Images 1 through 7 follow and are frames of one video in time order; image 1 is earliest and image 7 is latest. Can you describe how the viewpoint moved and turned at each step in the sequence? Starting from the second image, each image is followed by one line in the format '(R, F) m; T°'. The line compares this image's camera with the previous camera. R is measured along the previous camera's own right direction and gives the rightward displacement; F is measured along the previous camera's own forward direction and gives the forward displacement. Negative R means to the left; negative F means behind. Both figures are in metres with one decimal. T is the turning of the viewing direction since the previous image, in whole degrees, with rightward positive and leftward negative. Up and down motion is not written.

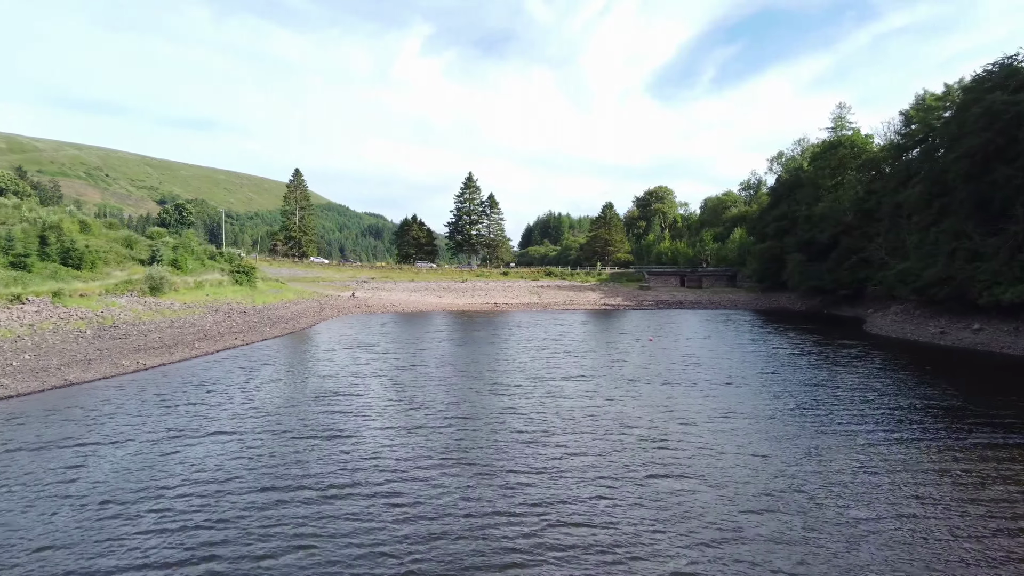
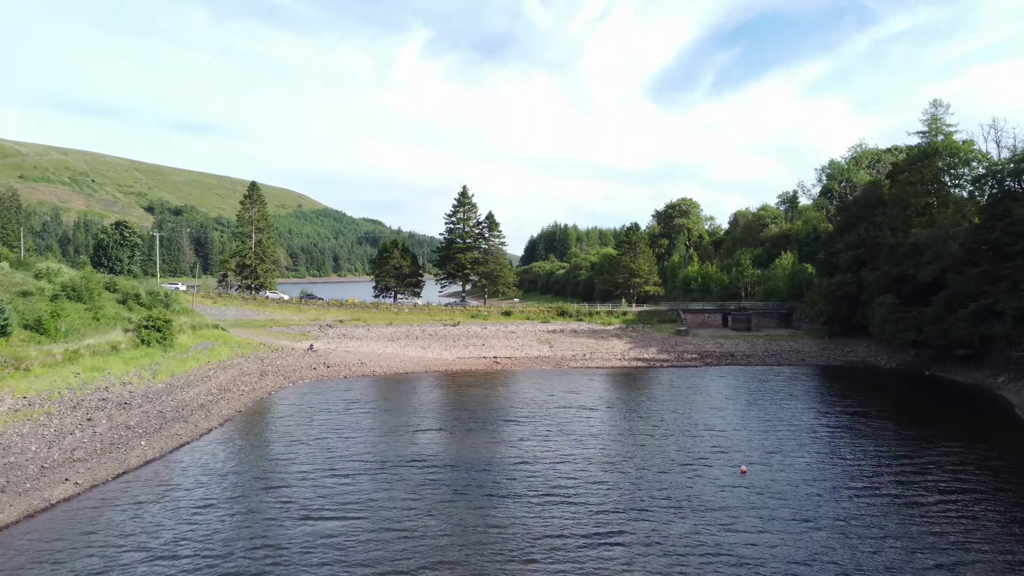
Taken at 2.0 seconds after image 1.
(-0.2, +12.5) m; 0°
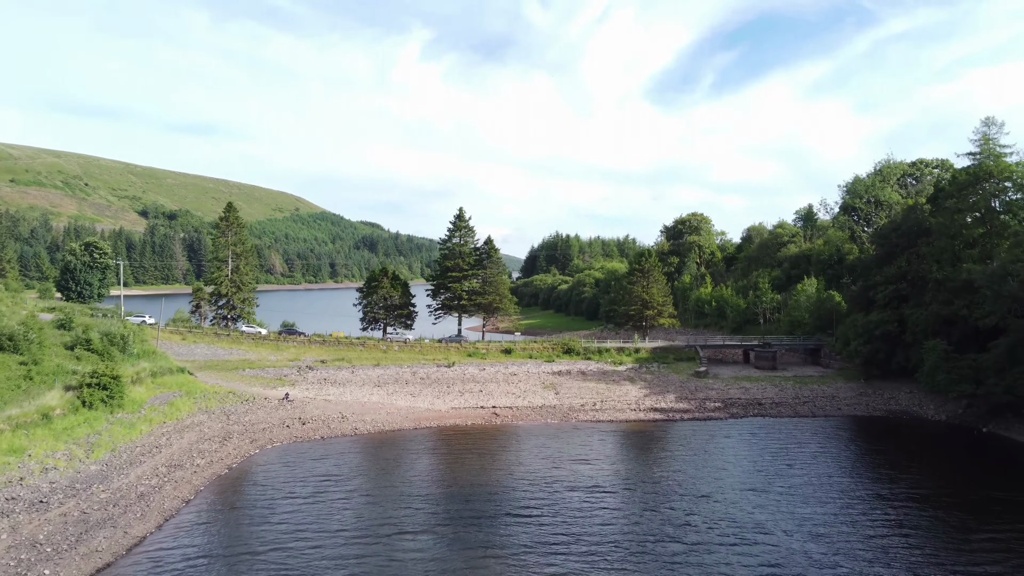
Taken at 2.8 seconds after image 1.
(-0.1, +4.9) m; 0°
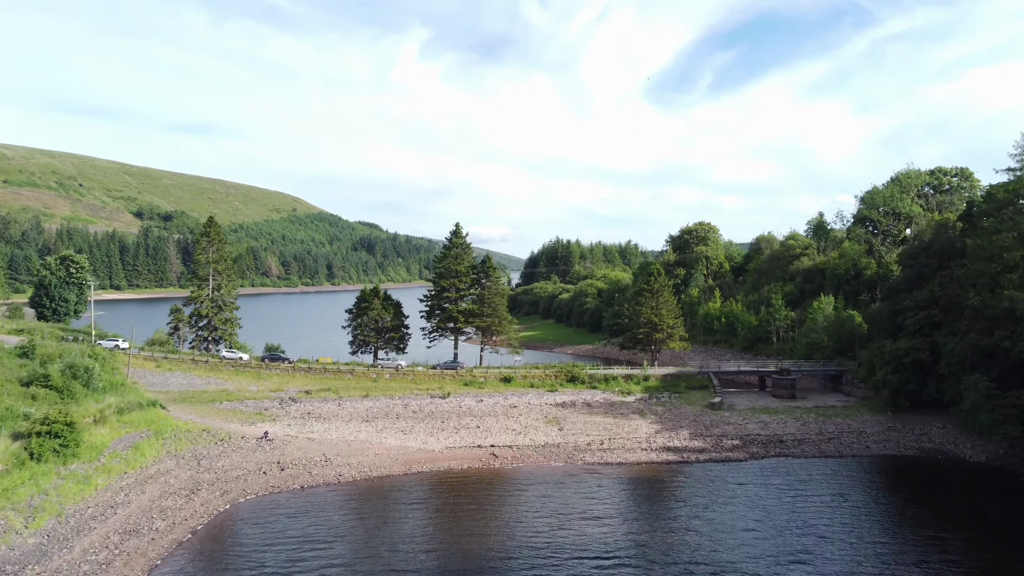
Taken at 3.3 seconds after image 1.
(-0.1, +3.2) m; 0°
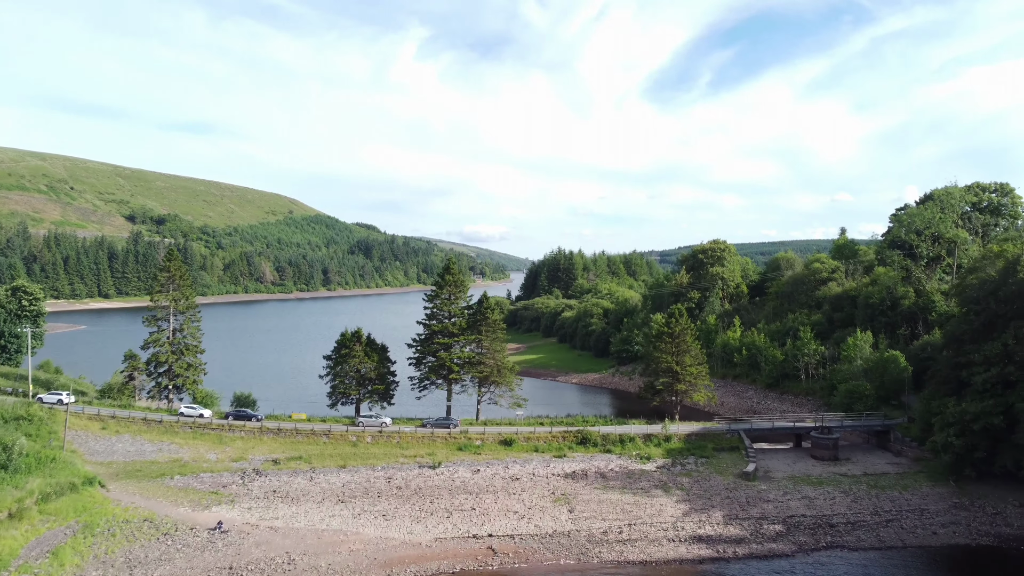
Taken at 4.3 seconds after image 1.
(-0.1, +5.7) m; 0°
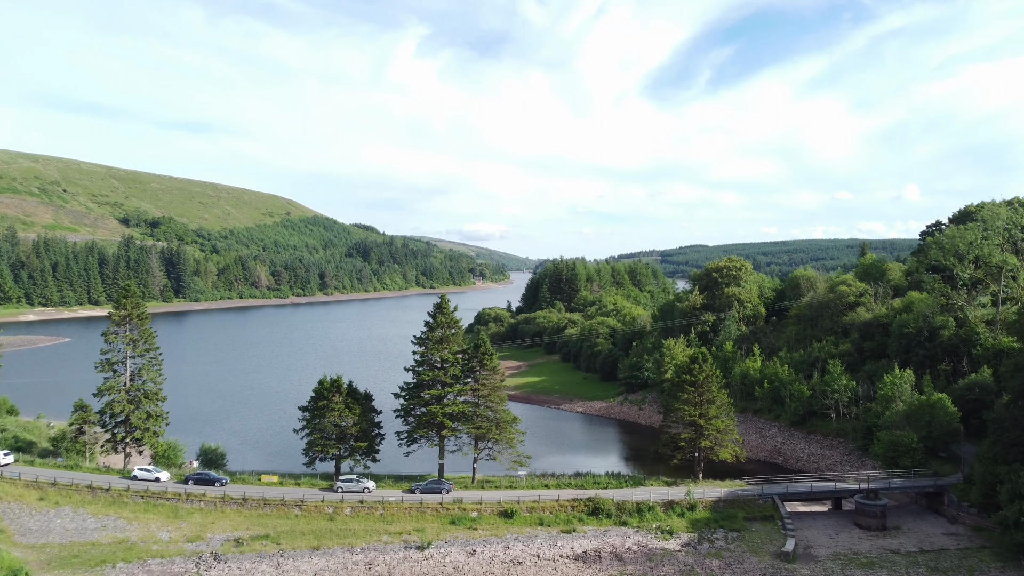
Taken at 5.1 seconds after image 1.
(0.0, +4.9) m; 0°
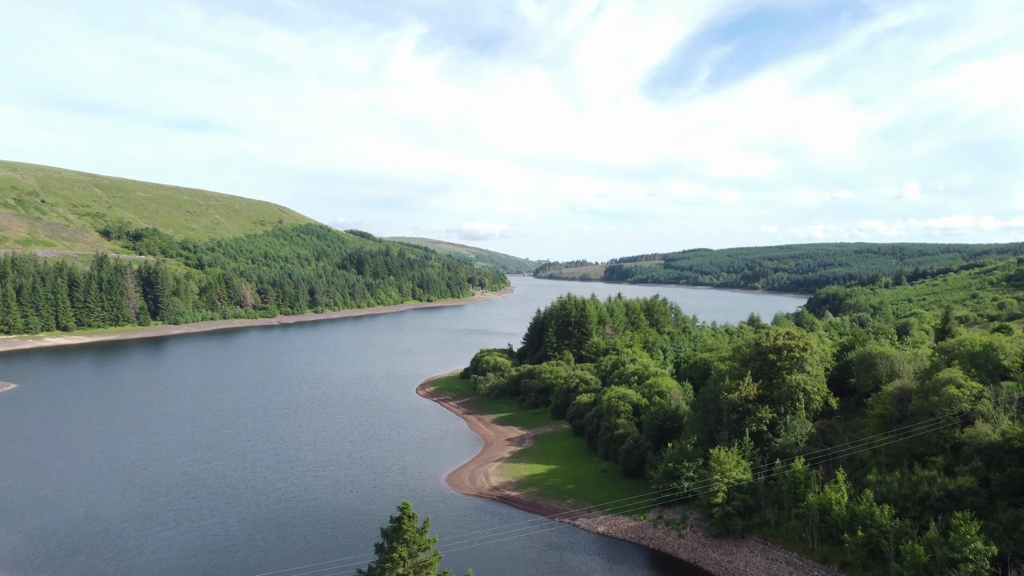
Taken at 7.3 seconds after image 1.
(-0.2, +14.2) m; 0°
